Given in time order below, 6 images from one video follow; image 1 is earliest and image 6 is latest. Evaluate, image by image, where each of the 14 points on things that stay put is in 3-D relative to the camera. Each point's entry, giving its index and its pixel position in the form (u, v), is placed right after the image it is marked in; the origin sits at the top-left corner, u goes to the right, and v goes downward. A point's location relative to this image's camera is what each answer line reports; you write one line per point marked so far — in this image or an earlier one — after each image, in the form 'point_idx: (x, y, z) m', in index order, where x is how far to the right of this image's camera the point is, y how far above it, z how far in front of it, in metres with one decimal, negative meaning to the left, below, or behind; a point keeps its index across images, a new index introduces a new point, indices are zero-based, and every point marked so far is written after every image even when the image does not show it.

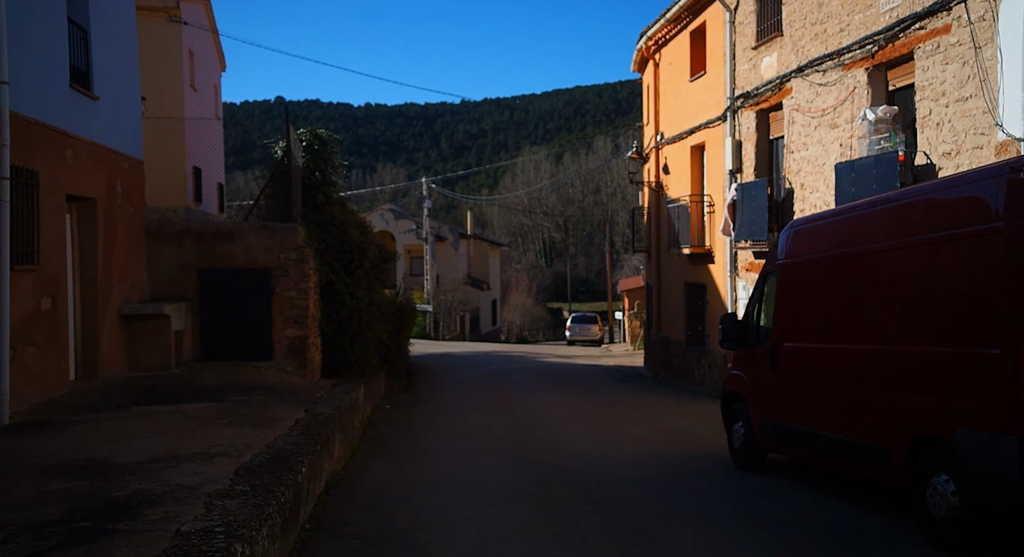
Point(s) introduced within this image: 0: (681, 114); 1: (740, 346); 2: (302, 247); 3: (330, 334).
0: (+3.3, +3.2, +18.4) m
1: (+2.2, -0.6, +8.9) m
2: (-2.9, +0.4, +12.9) m
3: (-2.9, -0.9, +15.0) m
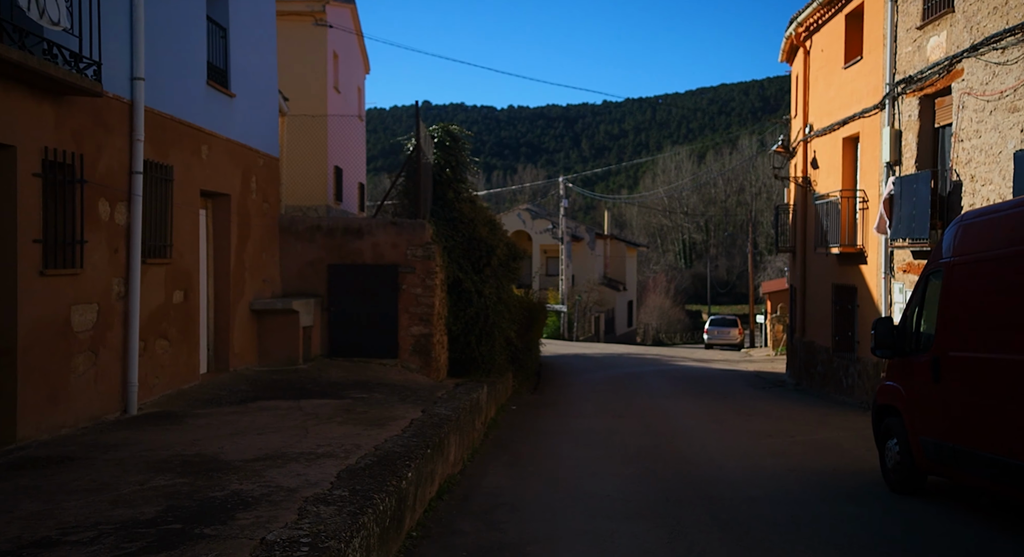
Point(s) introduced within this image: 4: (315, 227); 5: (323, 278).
0: (+5.8, +3.2, +17.3) m
1: (+3.3, -0.6, +8.1) m
2: (-1.1, +0.5, +12.7) m
3: (-0.9, -0.8, +14.8) m
4: (-2.6, +0.7, +12.7) m
5: (-2.5, 0.0, +12.7) m
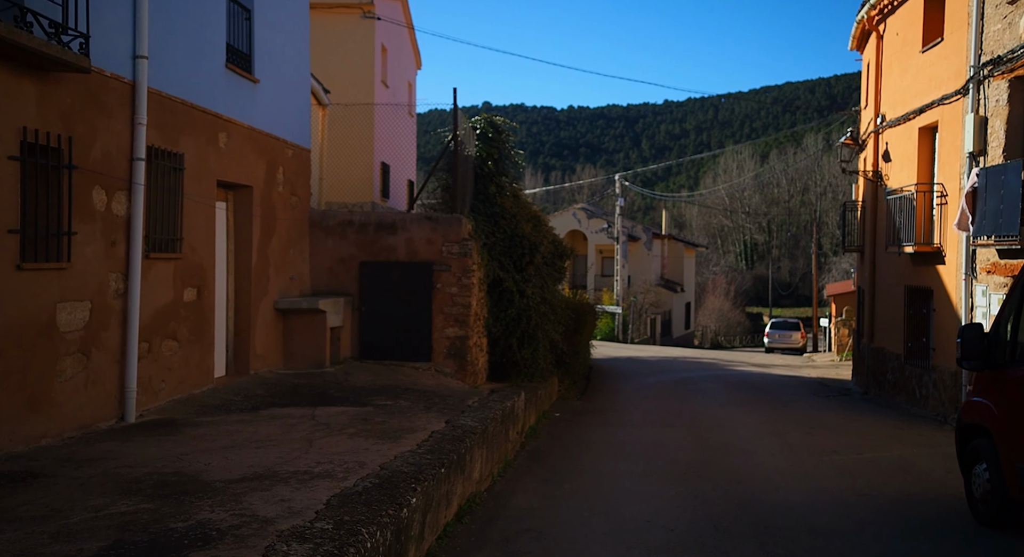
0: (+6.7, +3.2, +16.0) m
1: (+3.5, -0.7, +7.0) m
2: (-0.6, +0.5, +11.9) m
3: (-0.2, -0.8, +14.0) m
4: (-2.1, +0.7, +12.0) m
5: (-2.0, 0.0, +12.0) m
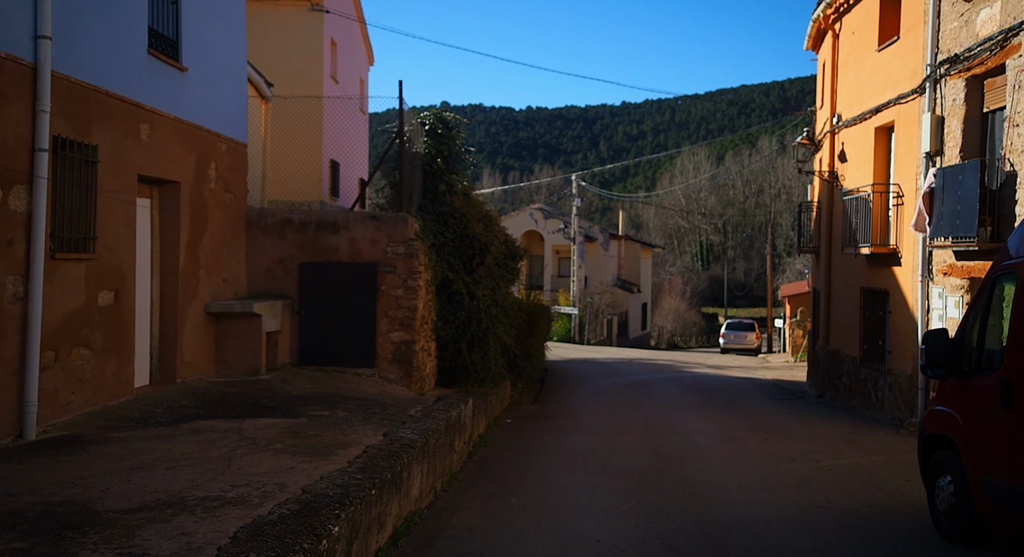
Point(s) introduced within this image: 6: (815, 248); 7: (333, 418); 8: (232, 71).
0: (+5.9, +3.1, +15.8) m
1: (+3.1, -0.7, +6.7) m
2: (-1.2, +0.5, +11.4) m
3: (-0.9, -0.8, +13.5) m
4: (-2.7, +0.7, +11.4) m
5: (-2.6, 0.0, +11.4) m
6: (+6.3, +0.6, +19.7) m
7: (-1.6, -1.2, +8.4) m
8: (-3.1, +2.3, +10.7) m
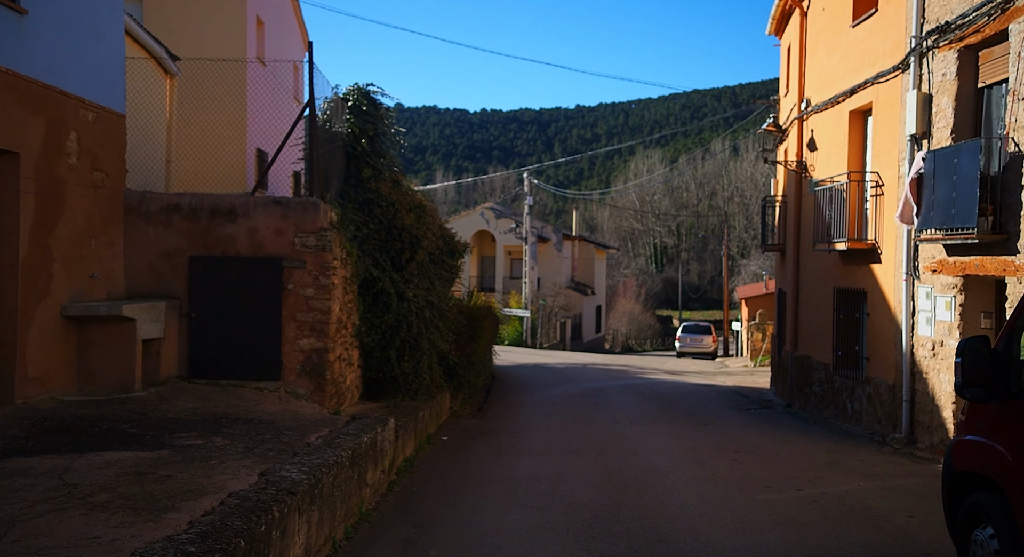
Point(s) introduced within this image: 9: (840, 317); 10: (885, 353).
0: (+4.9, +3.1, +14.4) m
1: (+2.6, -0.6, +5.1) m
2: (-1.9, +0.5, +9.7) m
3: (-1.7, -0.8, +11.8) m
4: (-3.4, +0.7, +9.6) m
5: (-3.3, +0.1, +9.6) m
6: (+5.2, +0.6, +18.3) m
7: (-2.1, -1.2, +6.7) m
8: (-3.8, +2.4, +8.9) m
9: (+4.9, -0.6, +14.3) m
10: (+4.9, -1.0, +12.6) m
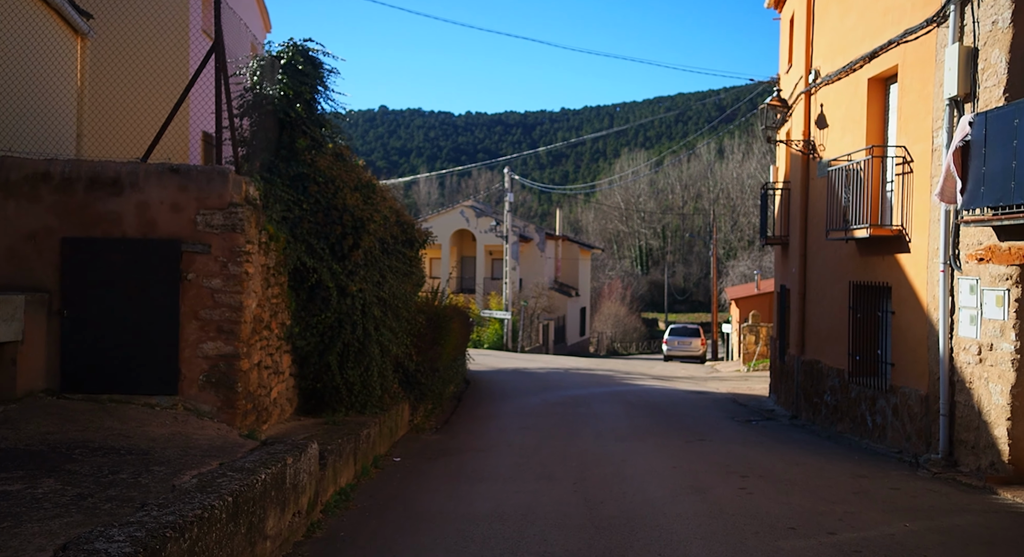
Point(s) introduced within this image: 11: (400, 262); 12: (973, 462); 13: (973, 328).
0: (+4.5, +3.2, +12.6) m
1: (+2.3, -0.5, +3.2) m
2: (-2.2, +0.6, +7.7) m
3: (-2.1, -0.7, +9.8) m
4: (-3.8, +0.8, +7.6) m
5: (-3.7, +0.1, +7.6) m
6: (+4.7, +0.7, +16.5) m
7: (-2.4, -1.1, +4.7) m
8: (-4.1, +2.5, +6.9) m
9: (+4.5, -0.5, +12.4) m
10: (+4.5, -0.9, +10.7) m
11: (-1.4, +0.2, +12.0) m
12: (+4.6, -1.8, +9.4) m
13: (+4.6, -0.5, +9.4) m
